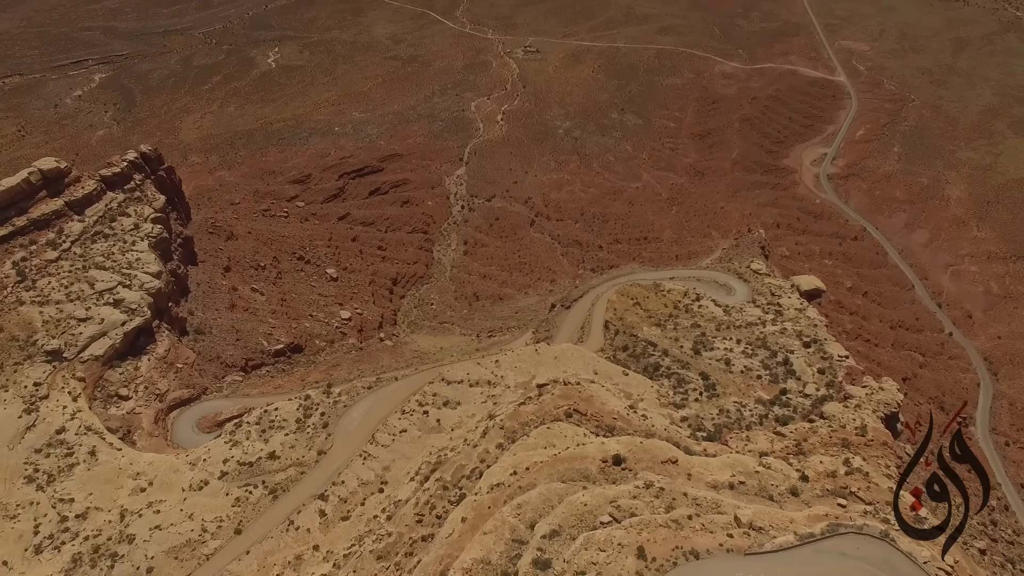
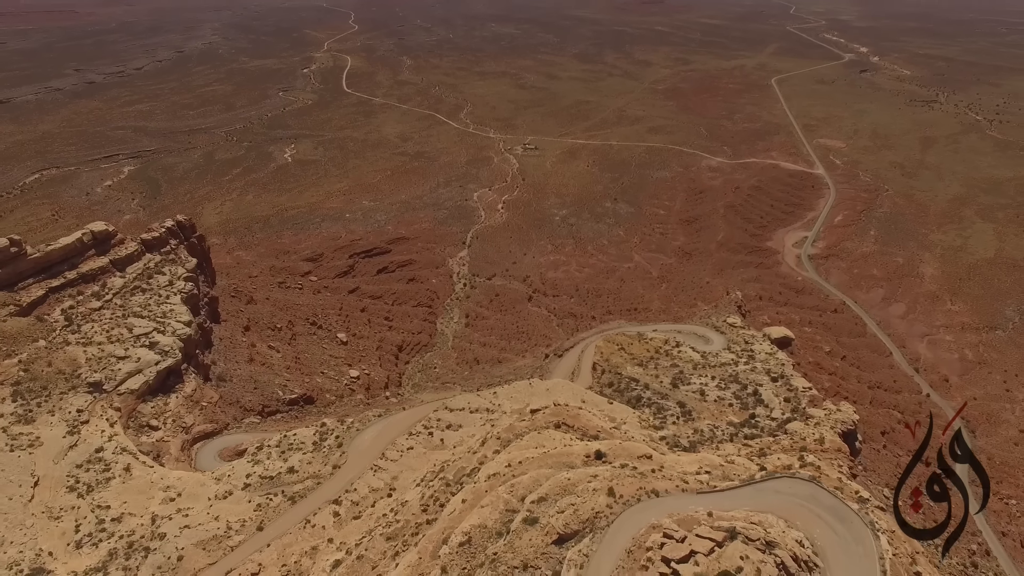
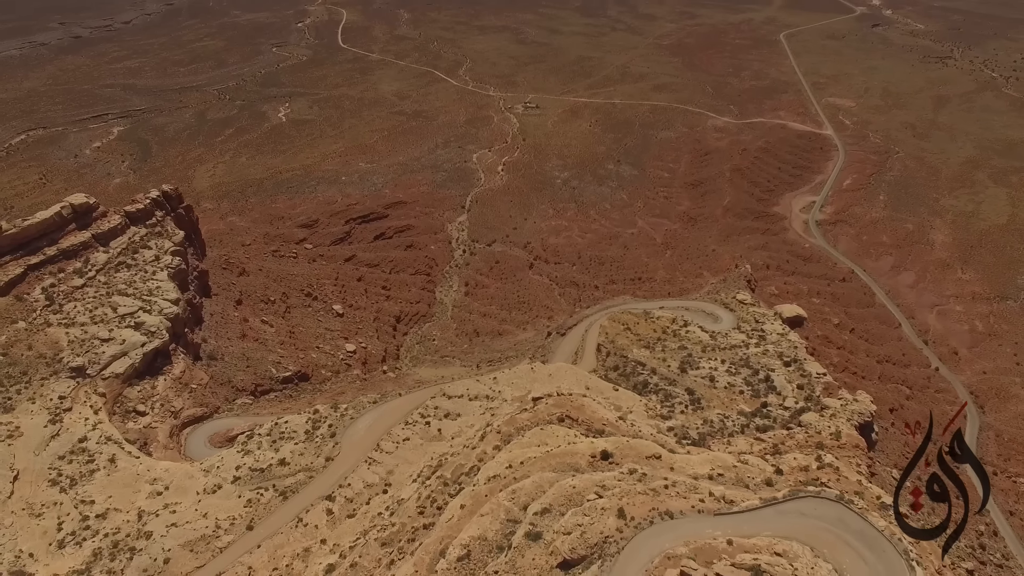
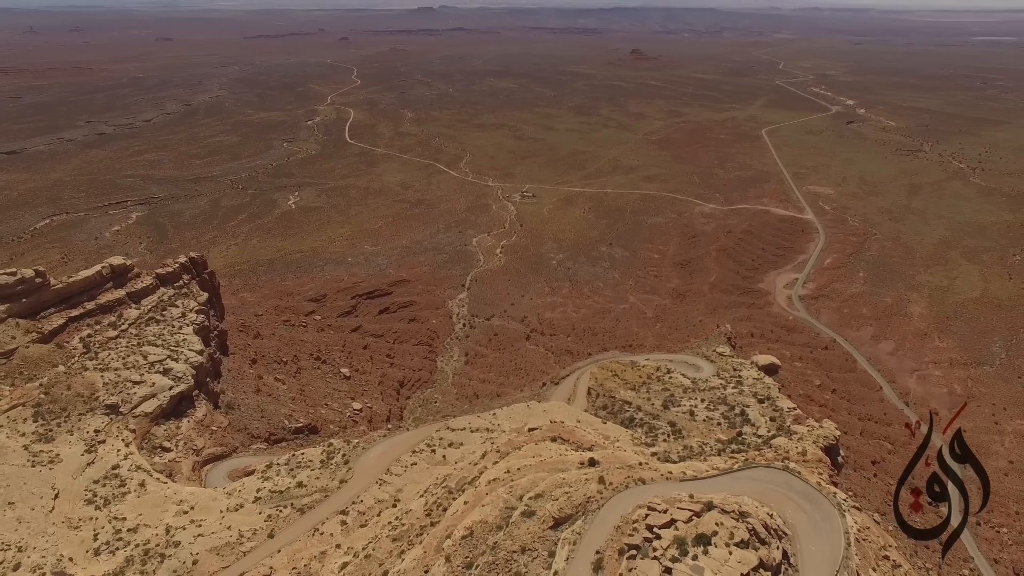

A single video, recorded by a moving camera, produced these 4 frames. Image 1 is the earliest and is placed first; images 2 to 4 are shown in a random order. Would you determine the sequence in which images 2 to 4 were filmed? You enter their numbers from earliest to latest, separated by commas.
3, 2, 4
